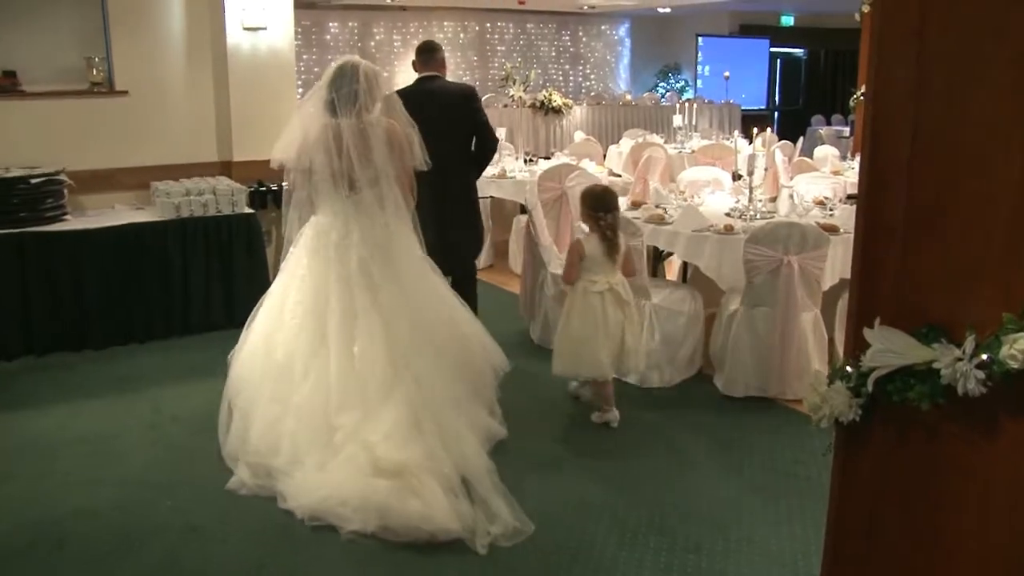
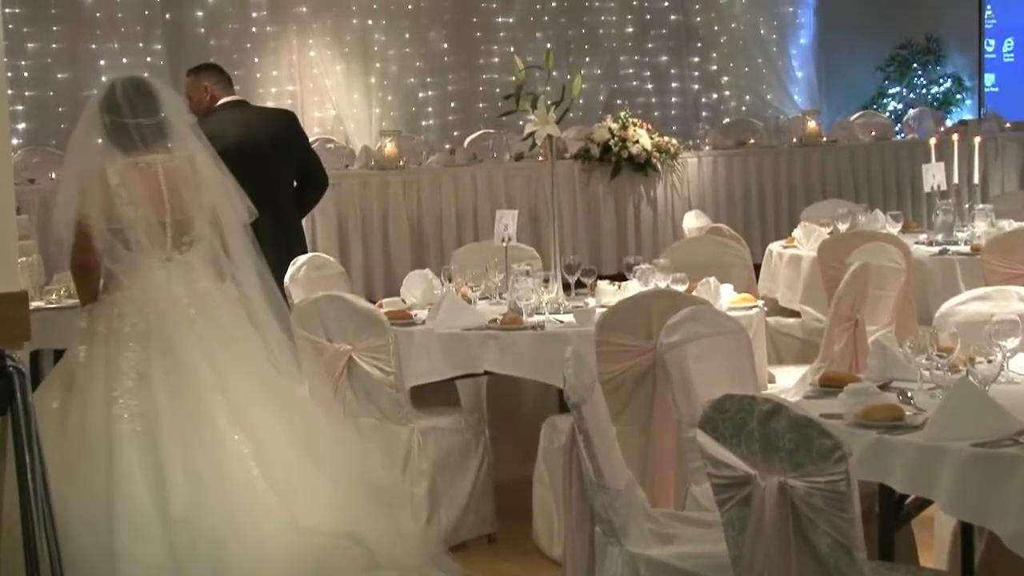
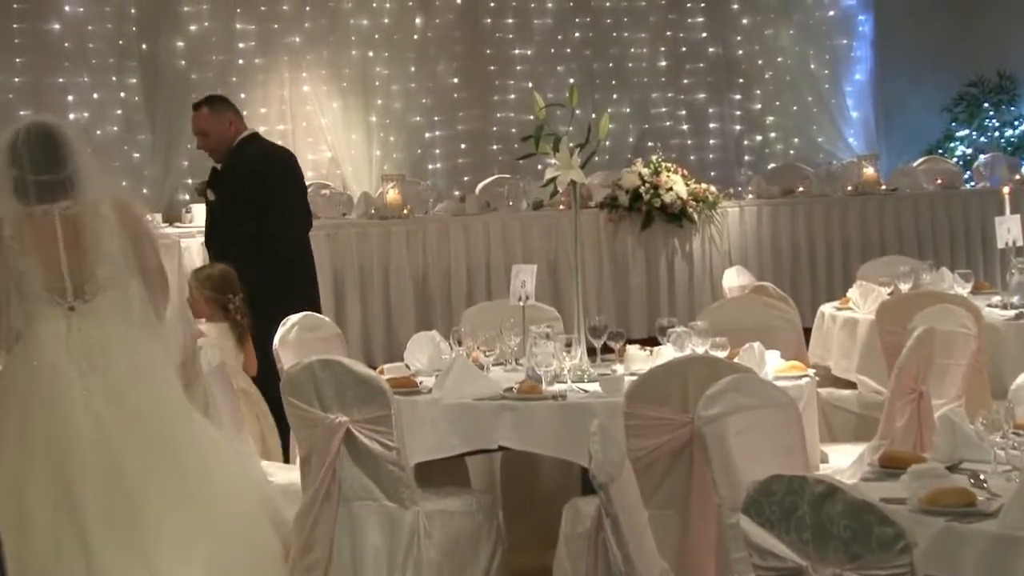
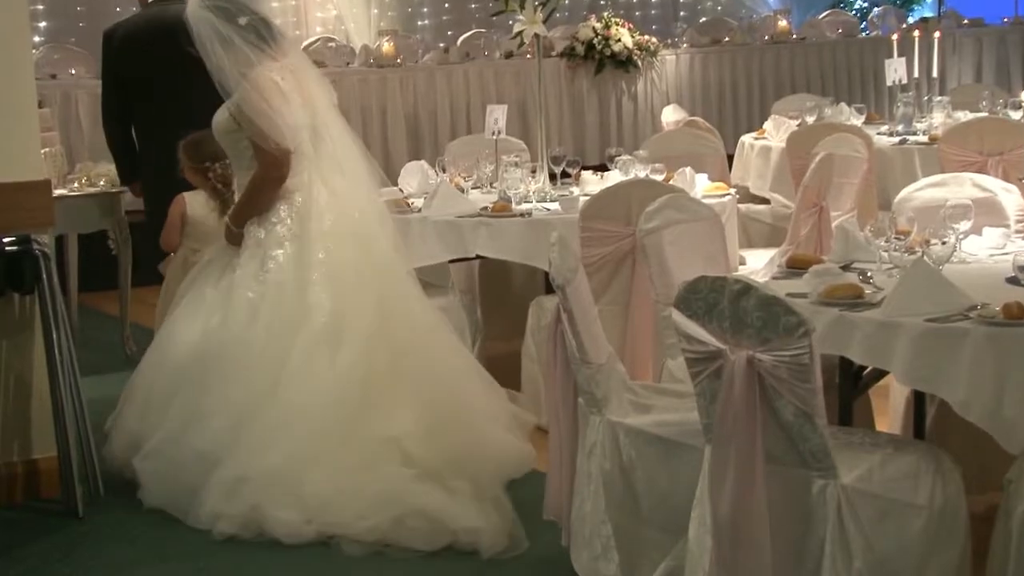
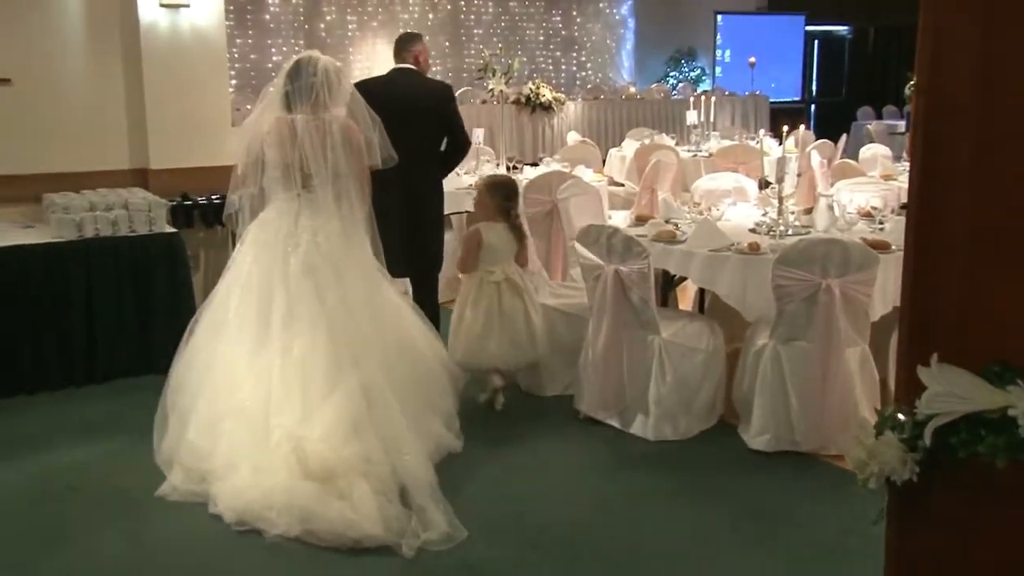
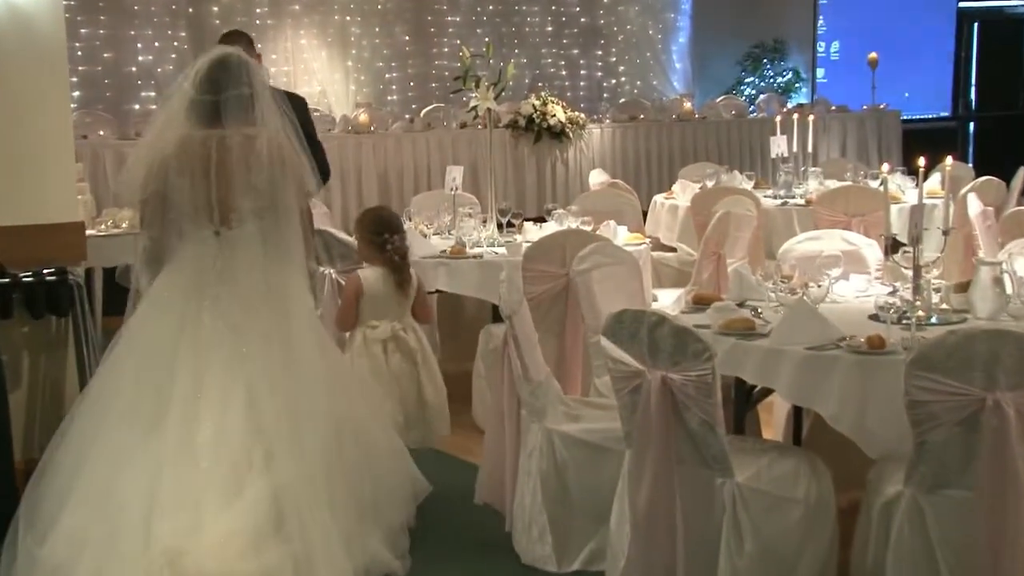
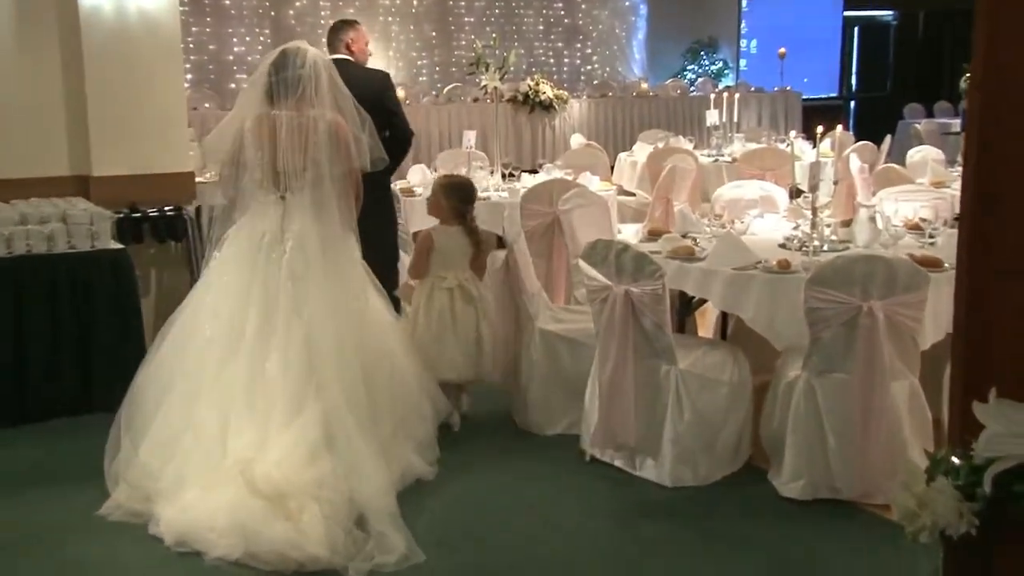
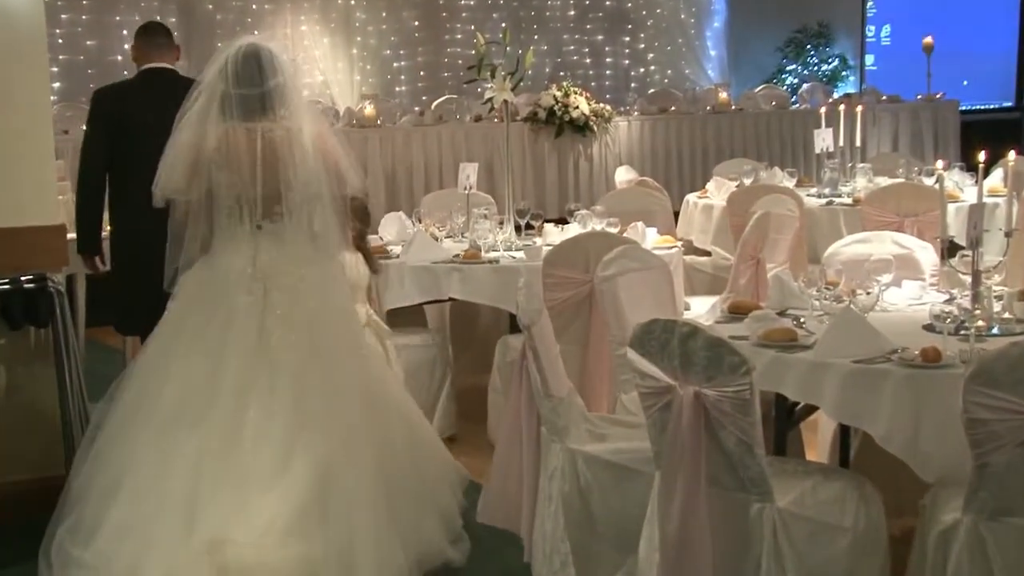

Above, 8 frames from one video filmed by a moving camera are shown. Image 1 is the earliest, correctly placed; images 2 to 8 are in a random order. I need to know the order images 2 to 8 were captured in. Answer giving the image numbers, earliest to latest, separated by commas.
5, 7, 6, 8, 4, 2, 3
